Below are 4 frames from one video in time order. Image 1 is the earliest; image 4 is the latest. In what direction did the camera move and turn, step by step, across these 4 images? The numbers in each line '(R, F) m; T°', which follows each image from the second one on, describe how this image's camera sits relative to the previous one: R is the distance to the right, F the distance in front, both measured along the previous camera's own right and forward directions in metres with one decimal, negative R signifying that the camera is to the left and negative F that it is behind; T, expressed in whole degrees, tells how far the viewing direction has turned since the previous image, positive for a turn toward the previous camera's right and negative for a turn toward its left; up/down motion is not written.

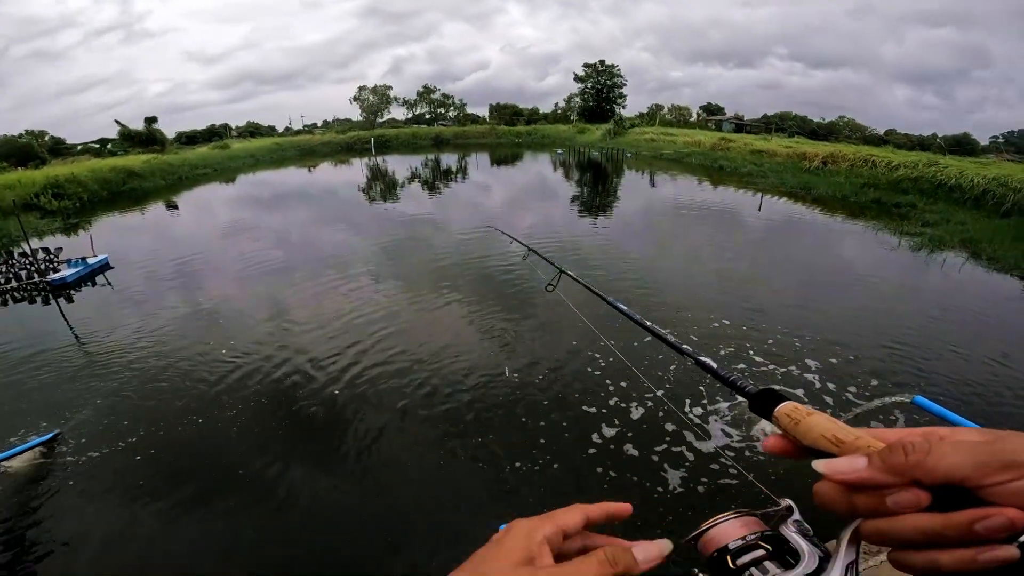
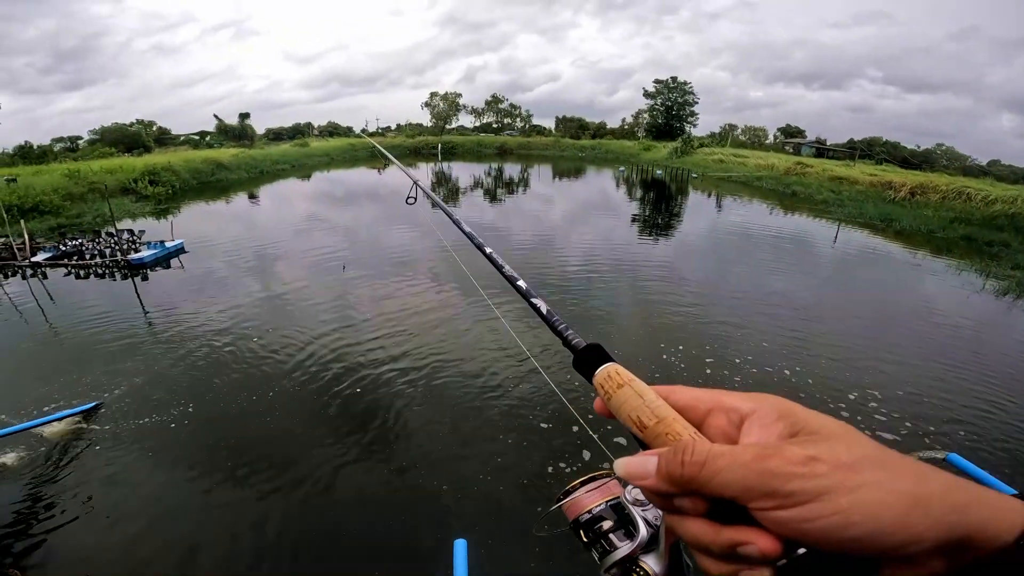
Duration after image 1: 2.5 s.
(-0.1, 0.0) m; -6°
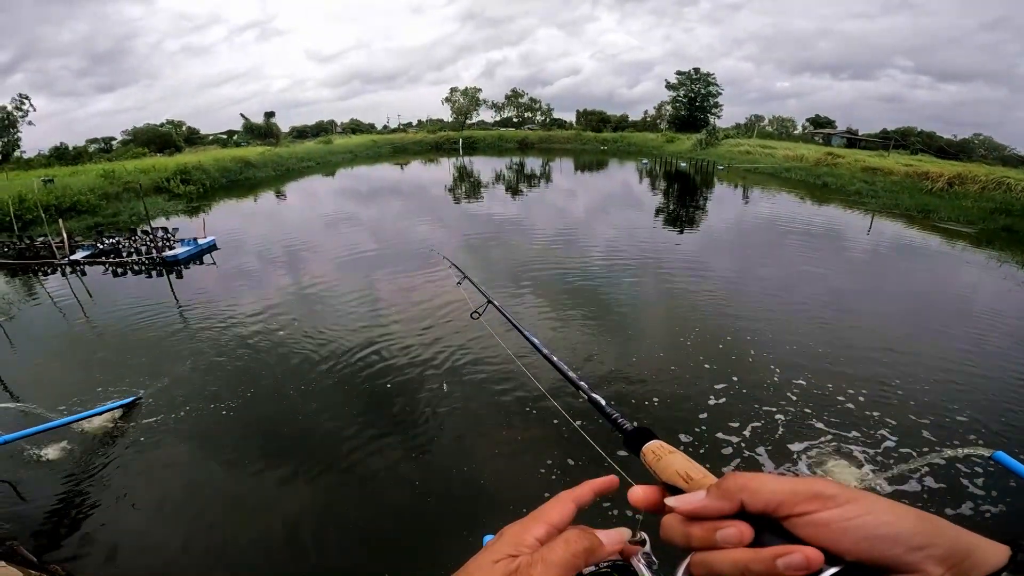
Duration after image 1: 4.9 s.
(-0.3, +0.1) m; -2°
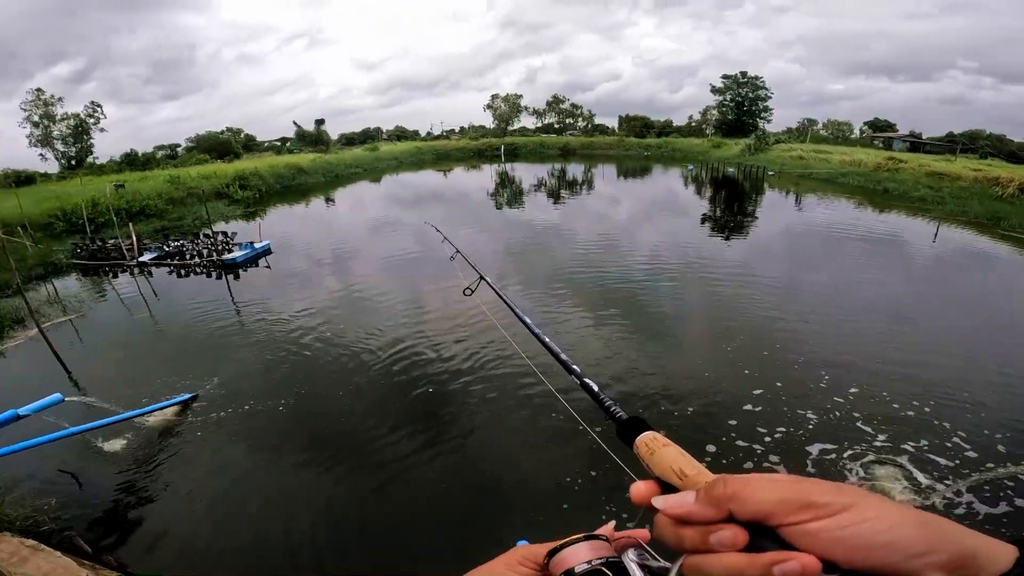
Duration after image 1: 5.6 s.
(-0.4, +0.1) m; -4°
